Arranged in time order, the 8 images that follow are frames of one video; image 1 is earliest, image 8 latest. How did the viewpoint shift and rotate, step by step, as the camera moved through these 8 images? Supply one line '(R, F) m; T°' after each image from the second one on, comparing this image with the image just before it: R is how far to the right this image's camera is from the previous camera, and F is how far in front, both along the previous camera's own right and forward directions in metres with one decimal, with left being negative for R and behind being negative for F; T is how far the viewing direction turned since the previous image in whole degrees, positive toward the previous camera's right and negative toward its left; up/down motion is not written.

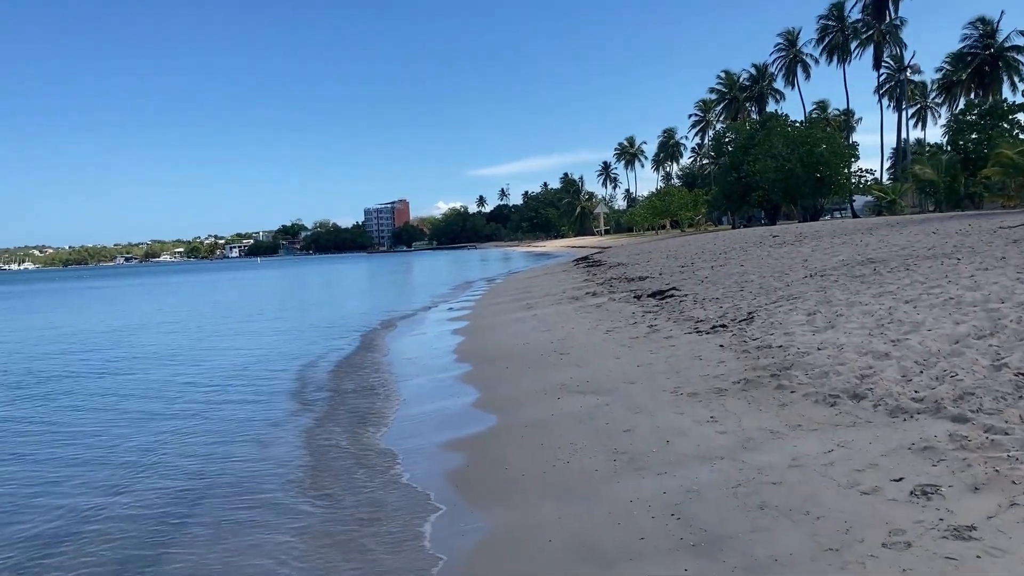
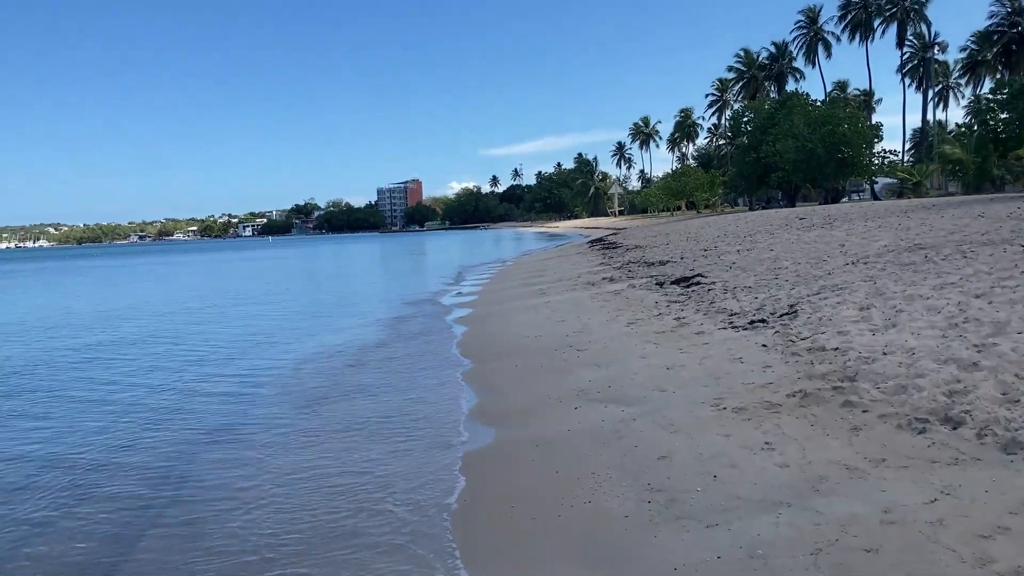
(0.0, +1.1) m; -1°
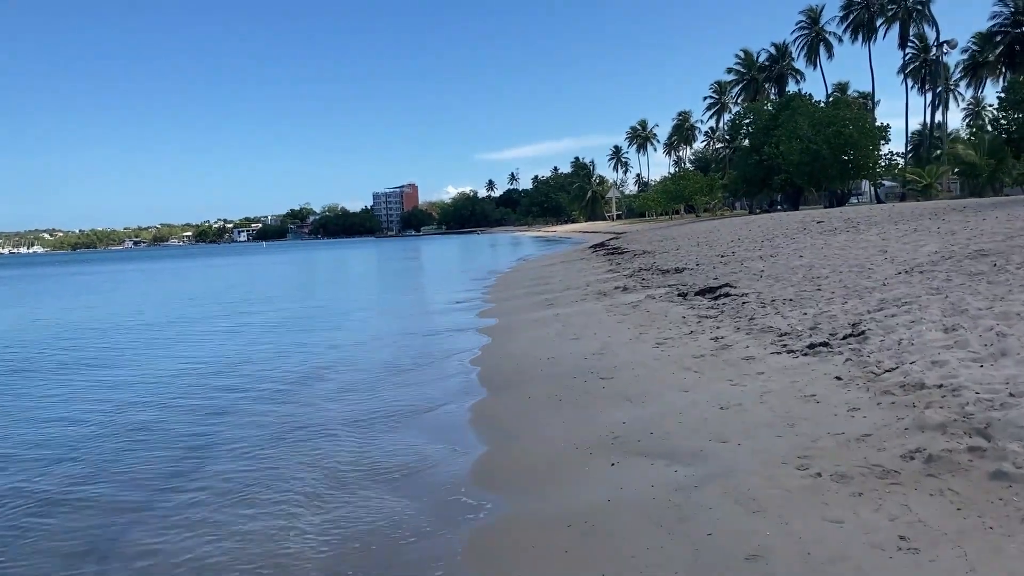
(-0.1, +1.5) m; 0°
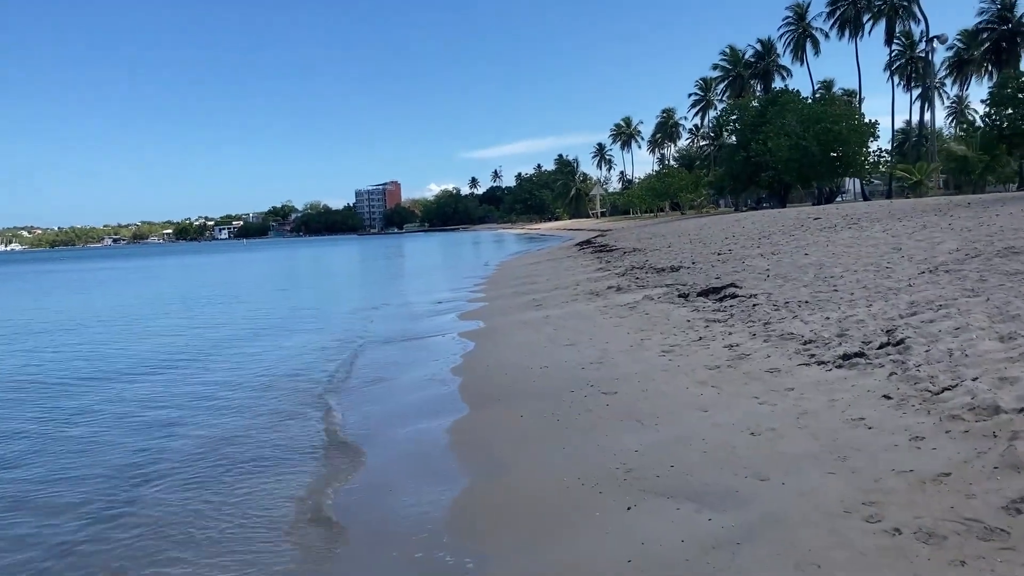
(0.0, +1.0) m; +1°
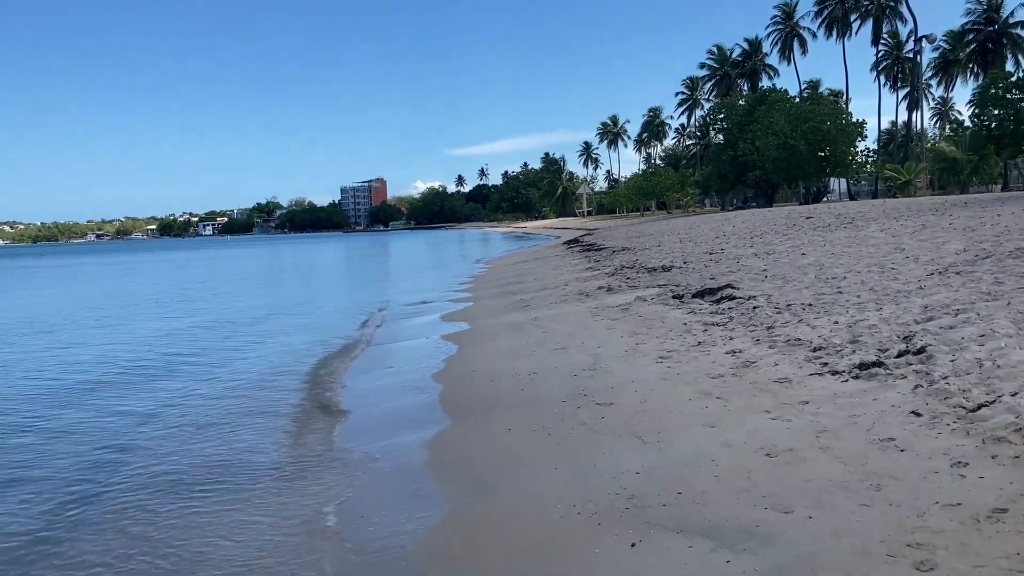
(0.0, +0.6) m; +1°
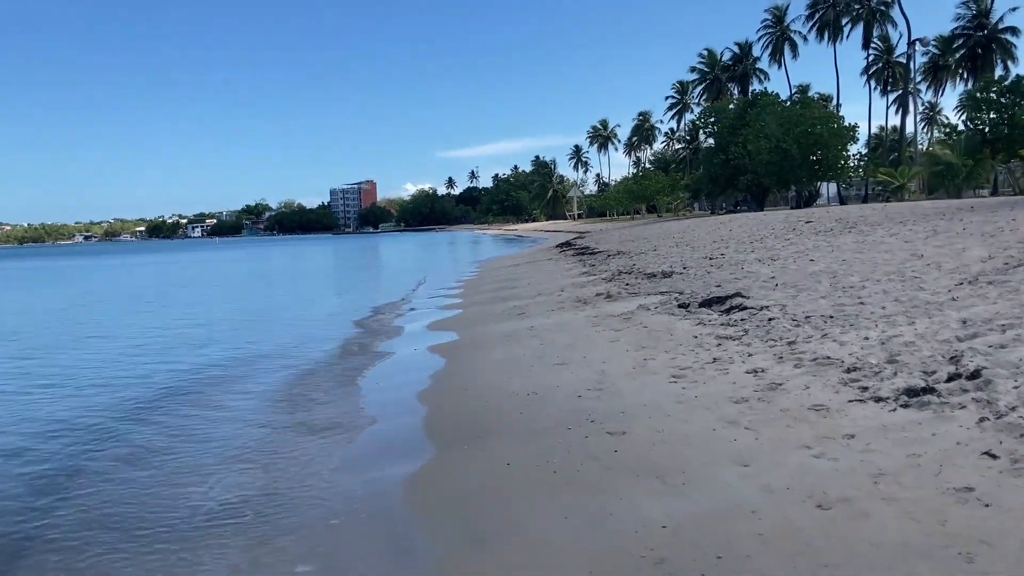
(-0.1, +0.8) m; +1°
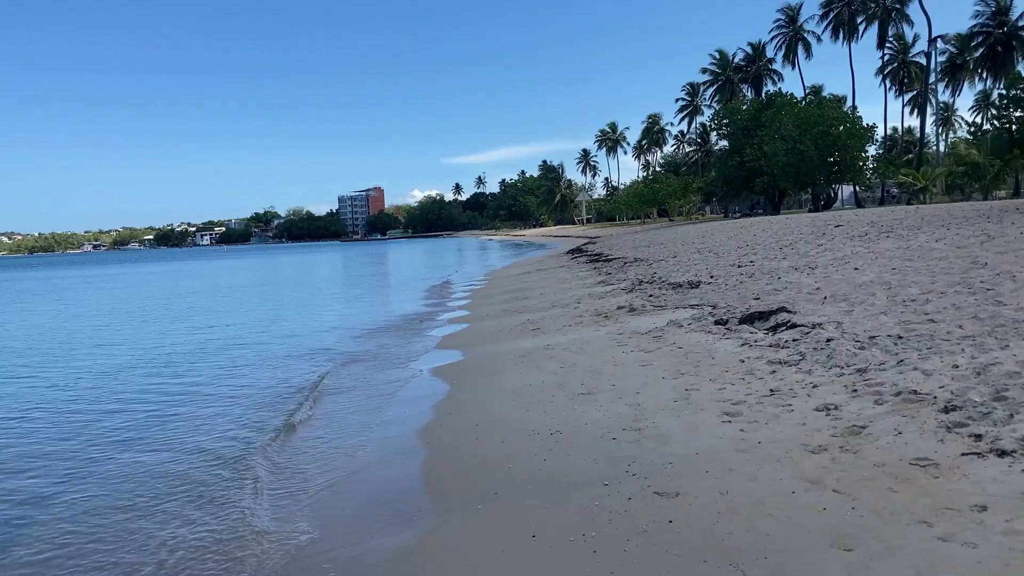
(-0.1, +1.1) m; -1°
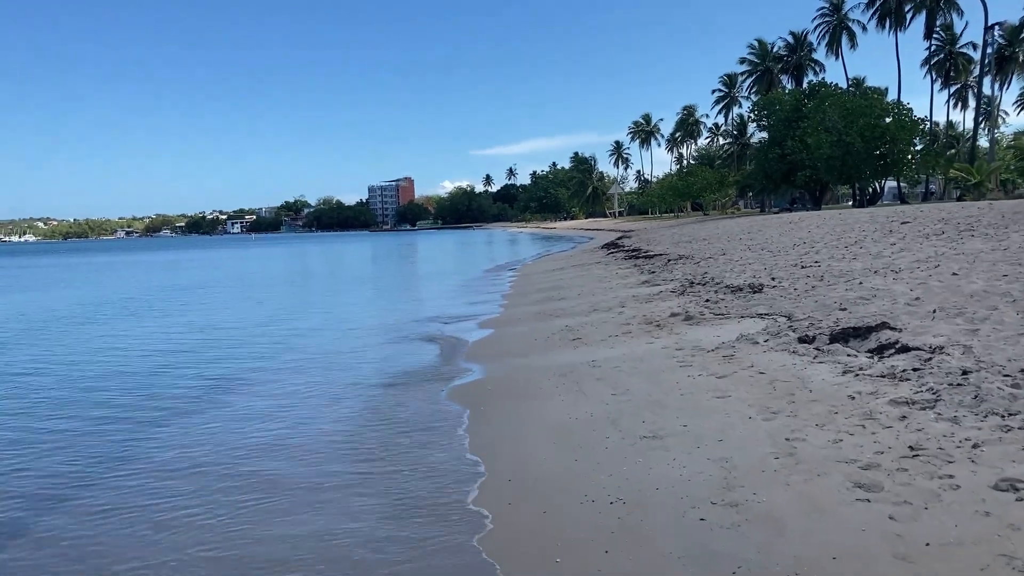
(-0.1, +1.6) m; -2°
